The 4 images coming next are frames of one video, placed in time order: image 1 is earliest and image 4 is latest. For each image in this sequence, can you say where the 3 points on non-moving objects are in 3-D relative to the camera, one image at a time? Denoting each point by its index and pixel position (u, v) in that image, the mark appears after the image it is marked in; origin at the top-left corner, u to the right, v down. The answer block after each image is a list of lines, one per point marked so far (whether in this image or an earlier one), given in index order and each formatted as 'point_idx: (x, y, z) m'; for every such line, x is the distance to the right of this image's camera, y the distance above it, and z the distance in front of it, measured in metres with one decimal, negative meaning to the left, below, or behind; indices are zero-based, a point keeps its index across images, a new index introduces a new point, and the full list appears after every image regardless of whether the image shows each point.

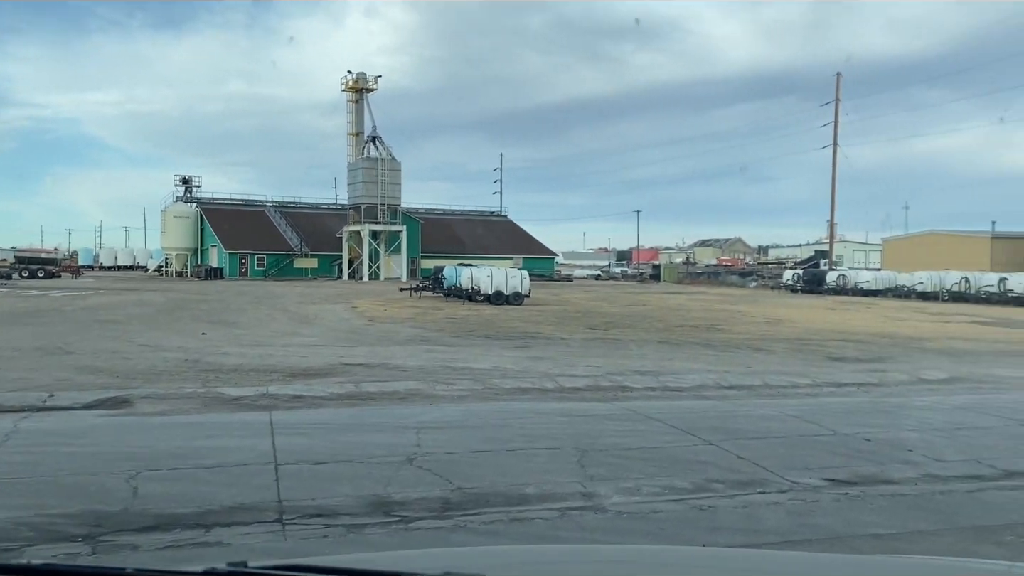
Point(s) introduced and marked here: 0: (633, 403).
0: (+1.8, -1.7, +13.0) m
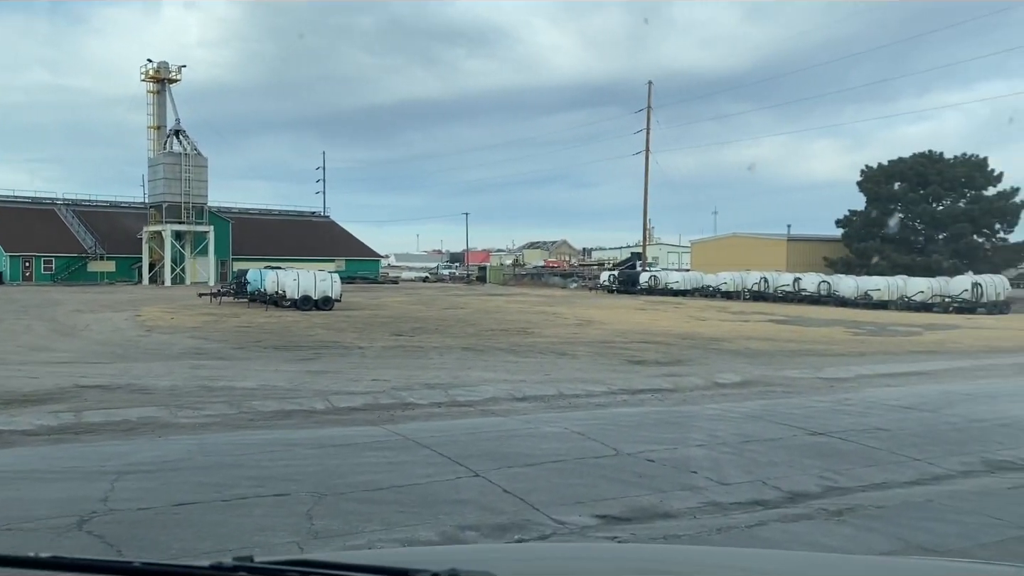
0: (-1.4, -1.8, +11.4) m
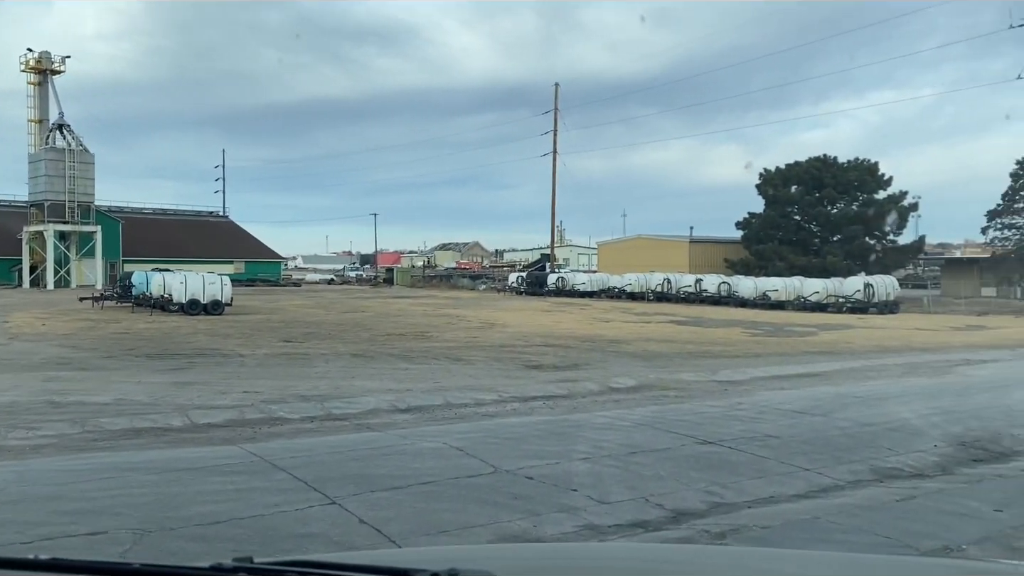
0: (-3.0, -1.9, +10.4) m
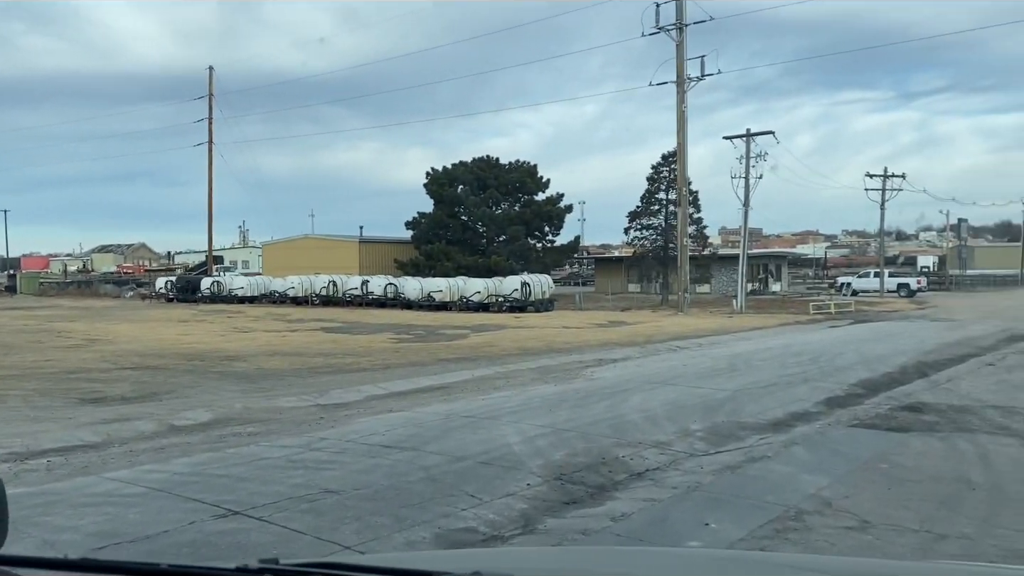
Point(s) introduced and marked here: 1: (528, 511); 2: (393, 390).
0: (-7.4, -2.0, +5.7) m
1: (+0.1, -2.0, +7.6) m
2: (-2.1, -1.8, +15.0) m
